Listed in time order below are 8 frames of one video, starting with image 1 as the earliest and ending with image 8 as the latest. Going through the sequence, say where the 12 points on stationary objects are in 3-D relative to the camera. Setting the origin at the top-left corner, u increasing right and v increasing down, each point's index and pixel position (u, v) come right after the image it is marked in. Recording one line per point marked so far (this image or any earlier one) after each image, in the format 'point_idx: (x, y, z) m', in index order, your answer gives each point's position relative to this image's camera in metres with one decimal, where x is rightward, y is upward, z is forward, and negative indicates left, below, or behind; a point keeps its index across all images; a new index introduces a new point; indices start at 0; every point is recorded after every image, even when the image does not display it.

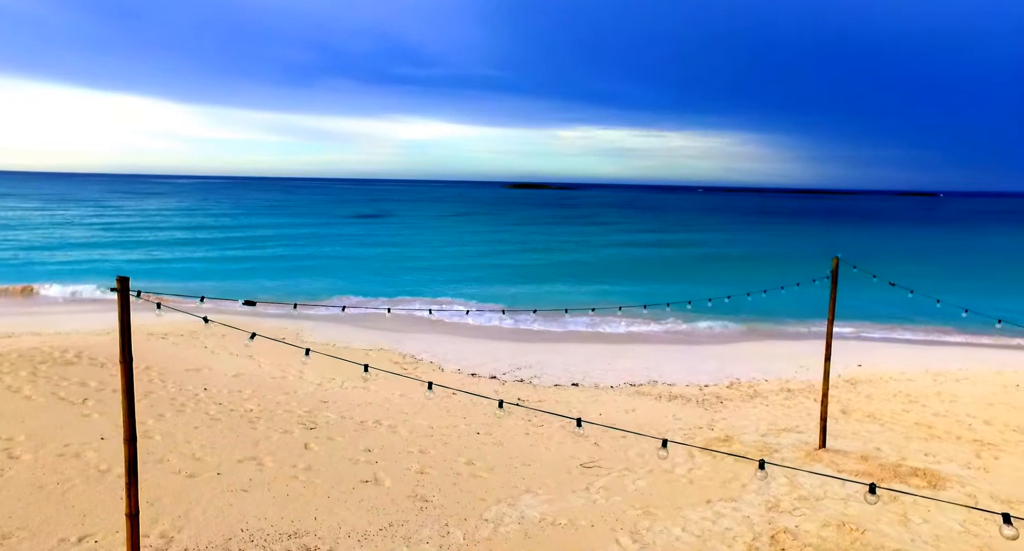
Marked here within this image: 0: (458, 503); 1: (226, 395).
0: (-0.7, -2.8, +8.8) m
1: (-5.5, -2.3, +13.7) m
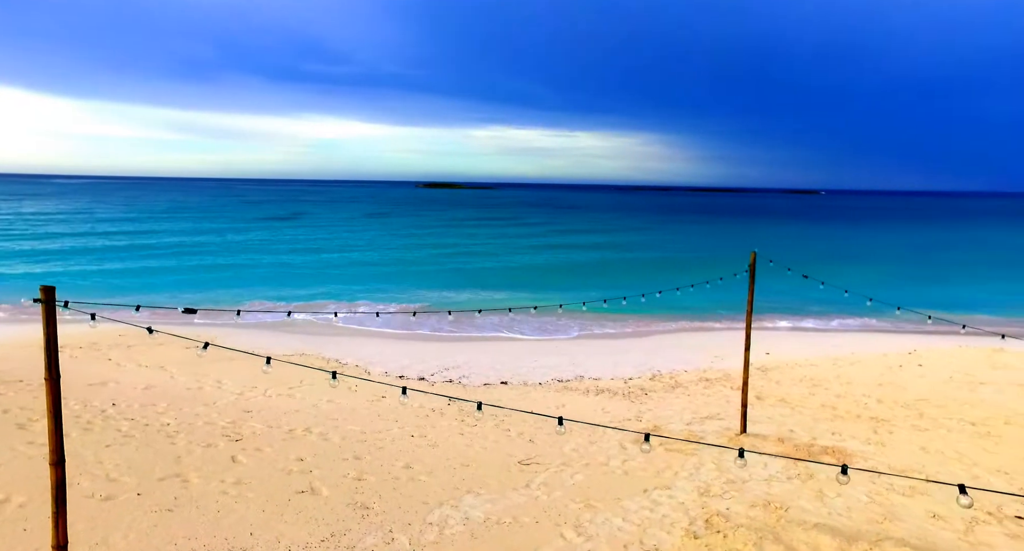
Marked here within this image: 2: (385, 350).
0: (-1.4, -2.8, +8.7) m
1: (-6.8, -2.4, +12.9) m
2: (-3.4, -2.2, +19.9) m
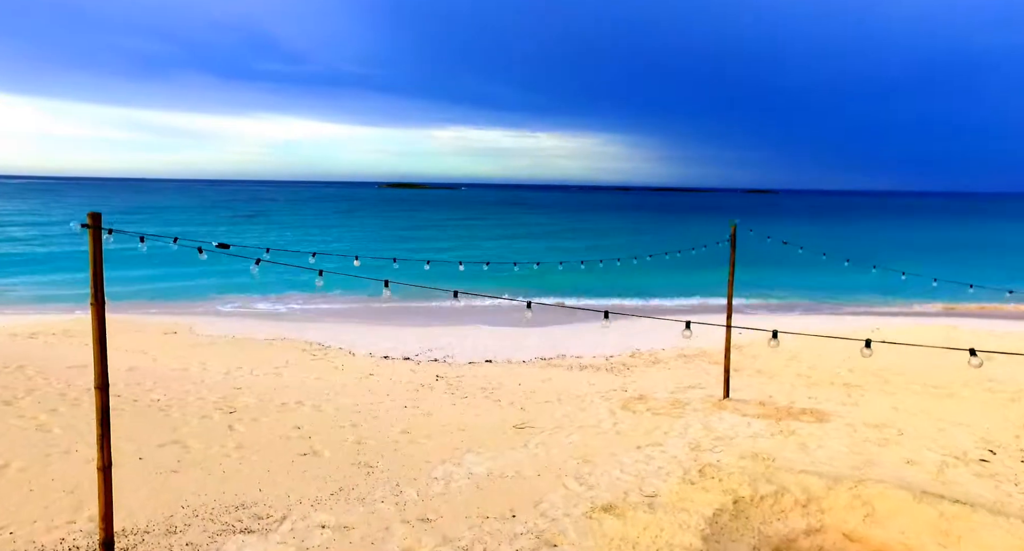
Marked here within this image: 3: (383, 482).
0: (-1.4, -2.4, +8.9) m
1: (-7.0, -2.0, +12.8) m
2: (-4.0, -1.7, +19.9) m
3: (-1.5, -2.4, +8.4) m
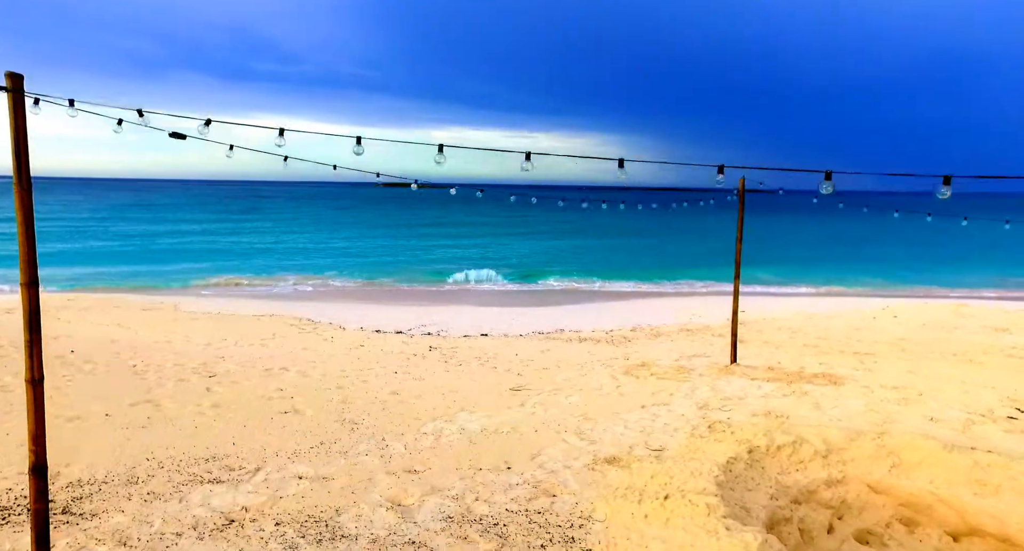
0: (-1.4, -1.7, +8.3) m
1: (-7.0, -1.3, +12.2) m
2: (-4.1, -1.0, +19.3) m
3: (-1.6, -1.7, +7.7) m
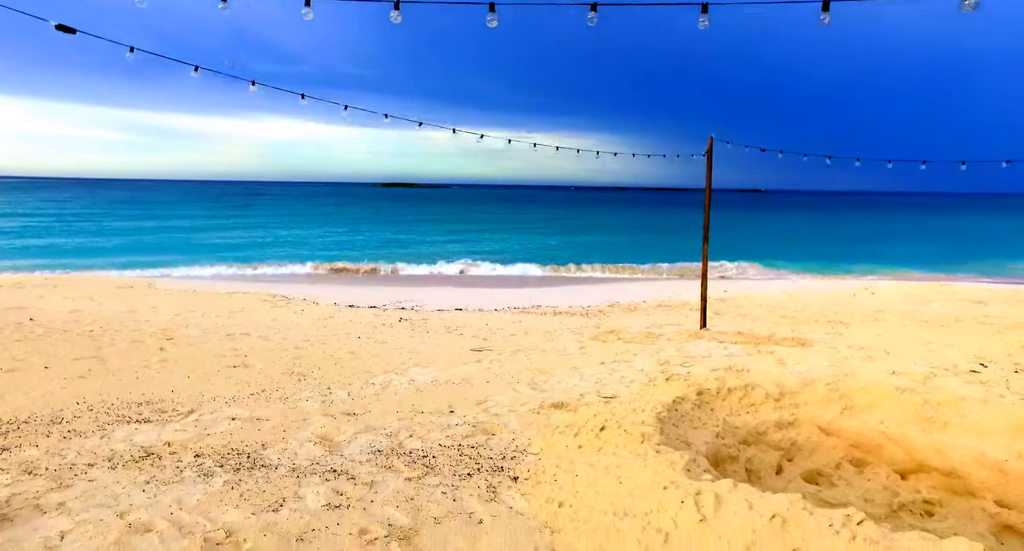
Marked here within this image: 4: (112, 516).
0: (-2.0, -1.1, +8.1) m
1: (-7.6, -0.8, +12.0) m
2: (-4.6, -0.5, +19.1) m
3: (-2.1, -1.2, +7.5) m
4: (-2.3, -1.4, +4.1) m
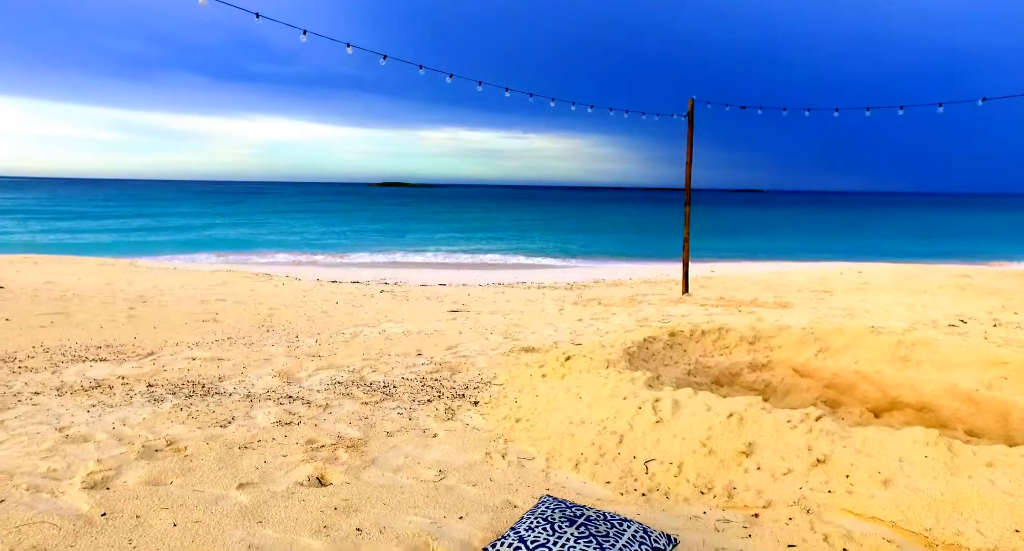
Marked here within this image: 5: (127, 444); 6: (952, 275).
0: (-2.2, -0.6, +7.9) m
1: (-7.9, -0.2, +11.8) m
2: (-5.0, +0.1, +18.9) m
3: (-2.4, -0.6, +7.4) m
4: (-2.6, -0.9, +4.0) m
5: (-2.1, -0.9, +3.8) m
6: (+9.6, 0.0, +15.4) m
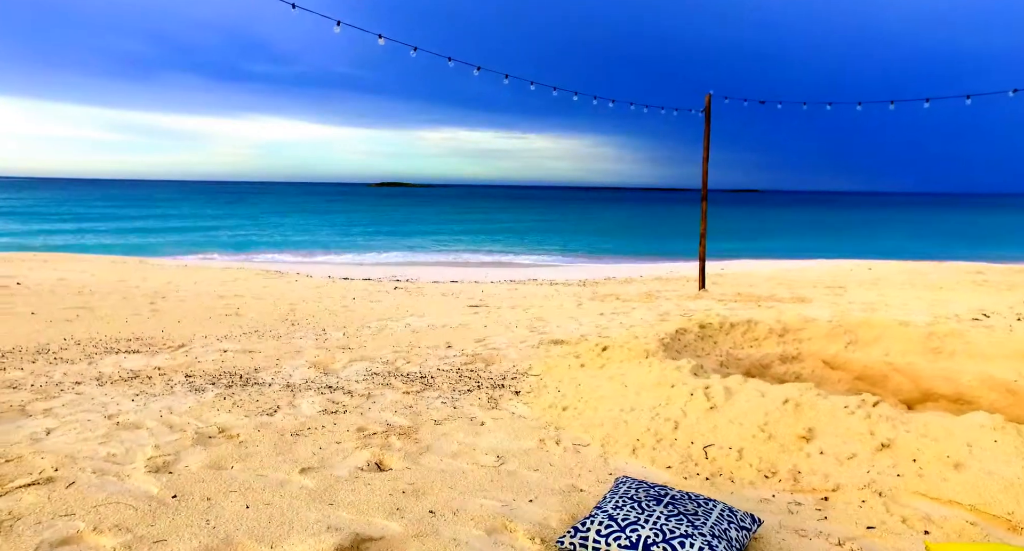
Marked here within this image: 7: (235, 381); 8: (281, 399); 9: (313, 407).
0: (-2.0, -0.5, +7.9) m
1: (-7.7, -0.2, +11.8) m
2: (-4.8, +0.1, +18.9) m
3: (-2.1, -0.6, +7.4) m
4: (-2.3, -0.8, +4.0) m
5: (-1.8, -0.8, +3.8) m
6: (+9.8, 0.0, +15.5) m
7: (-2.0, -0.8, +5.1) m
8: (-1.5, -0.8, +4.6) m
9: (-1.2, -0.8, +4.4) m
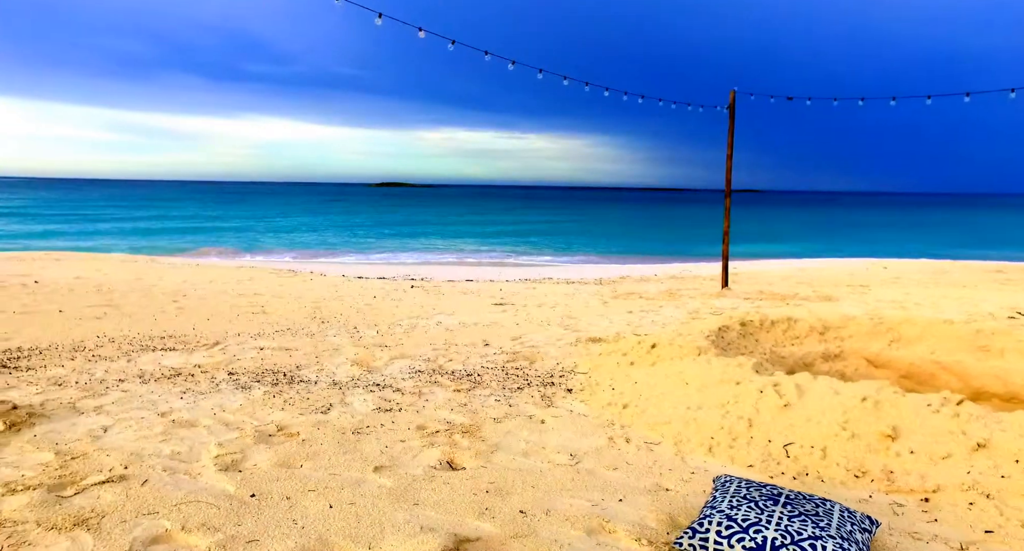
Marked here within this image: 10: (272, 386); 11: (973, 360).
0: (-1.6, -0.5, +7.8) m
1: (-7.3, -0.1, +11.7) m
2: (-4.4, +0.2, +18.8) m
3: (-1.8, -0.5, +7.3) m
4: (-2.0, -0.8, +3.9) m
5: (-1.4, -0.8, +3.7) m
6: (+10.2, +0.1, +15.4) m
7: (-1.6, -0.7, +5.0) m
8: (-1.1, -0.8, +4.5) m
9: (-0.9, -0.8, +4.3) m
10: (-1.6, -0.7, +4.7) m
11: (+3.9, -0.7, +6.0) m
